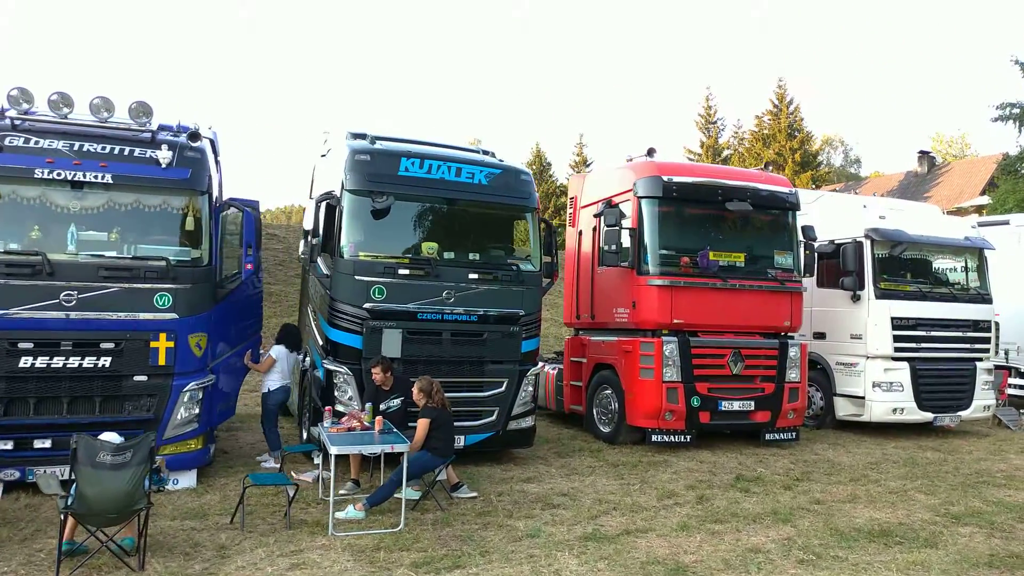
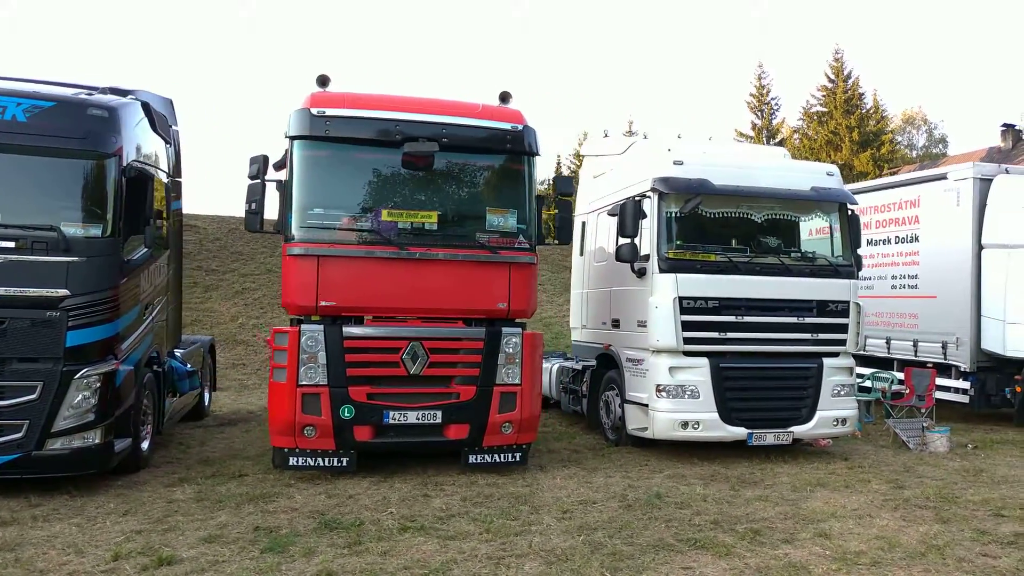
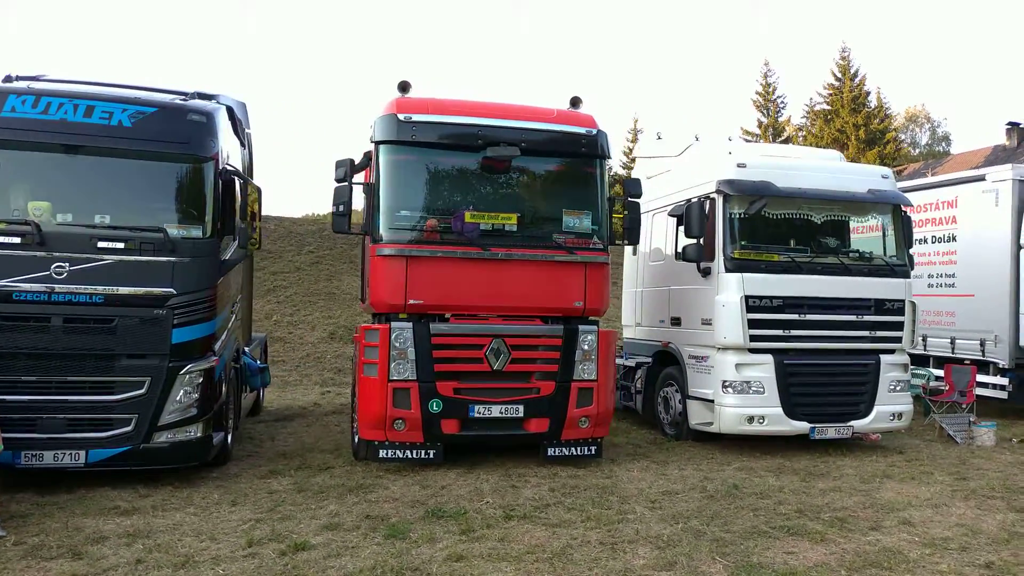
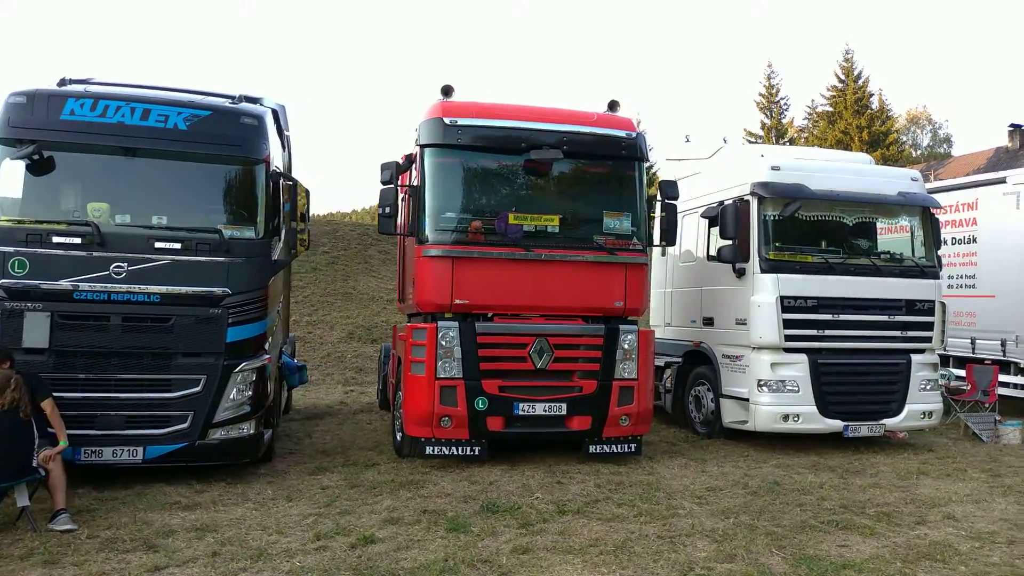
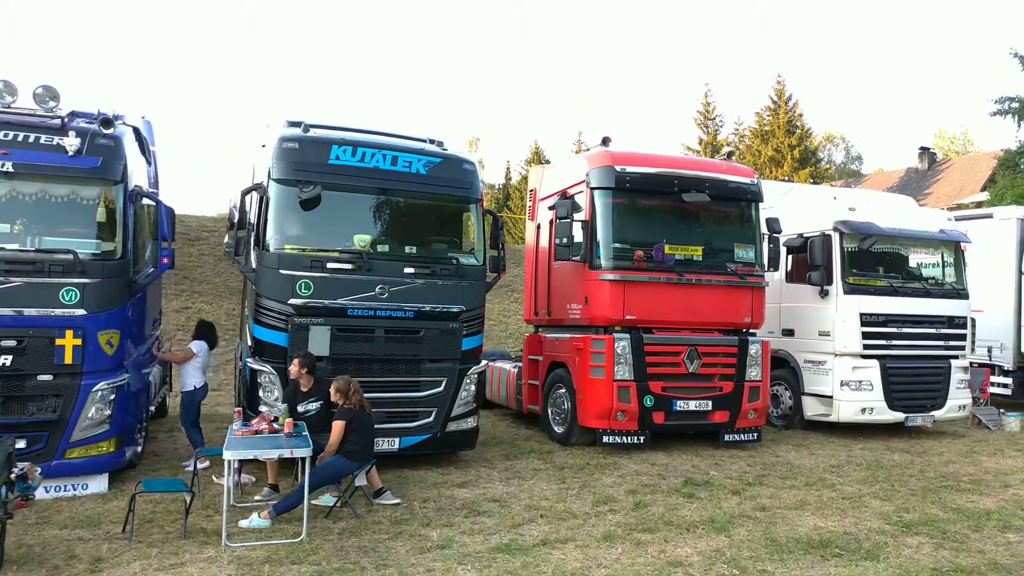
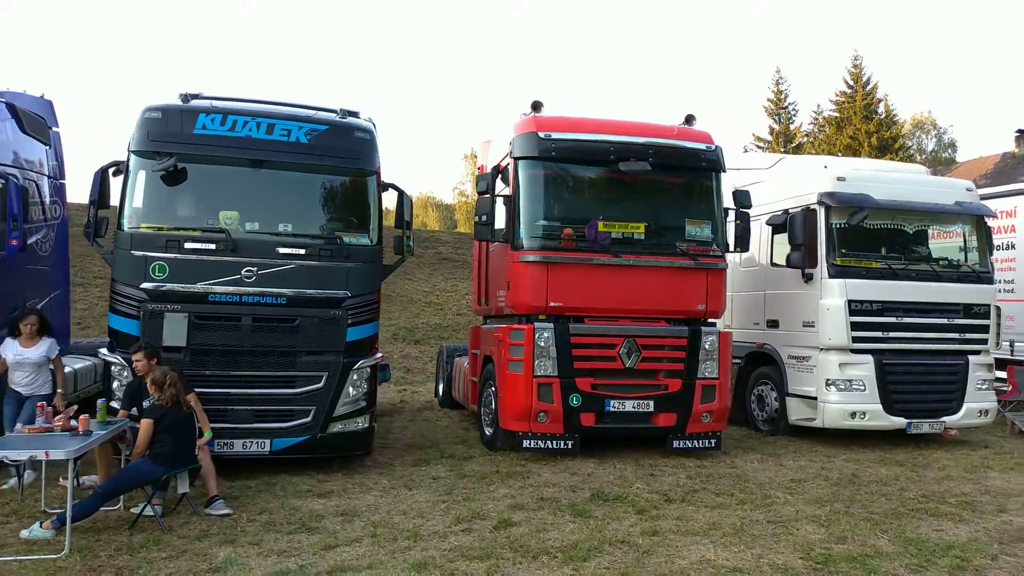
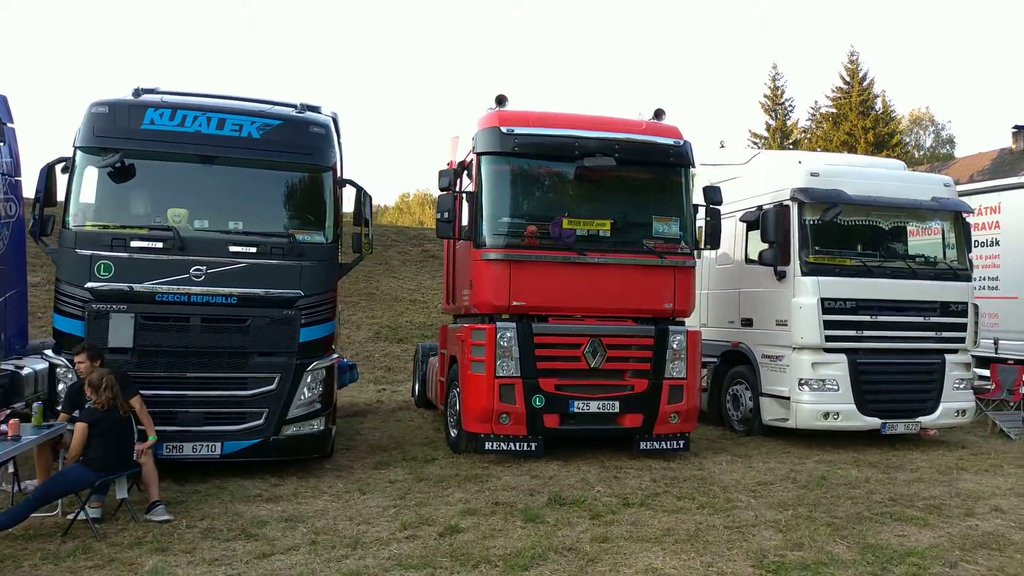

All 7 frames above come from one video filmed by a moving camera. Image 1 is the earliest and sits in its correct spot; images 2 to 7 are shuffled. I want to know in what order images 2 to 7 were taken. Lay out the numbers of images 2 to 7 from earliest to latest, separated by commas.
5, 6, 7, 4, 3, 2
